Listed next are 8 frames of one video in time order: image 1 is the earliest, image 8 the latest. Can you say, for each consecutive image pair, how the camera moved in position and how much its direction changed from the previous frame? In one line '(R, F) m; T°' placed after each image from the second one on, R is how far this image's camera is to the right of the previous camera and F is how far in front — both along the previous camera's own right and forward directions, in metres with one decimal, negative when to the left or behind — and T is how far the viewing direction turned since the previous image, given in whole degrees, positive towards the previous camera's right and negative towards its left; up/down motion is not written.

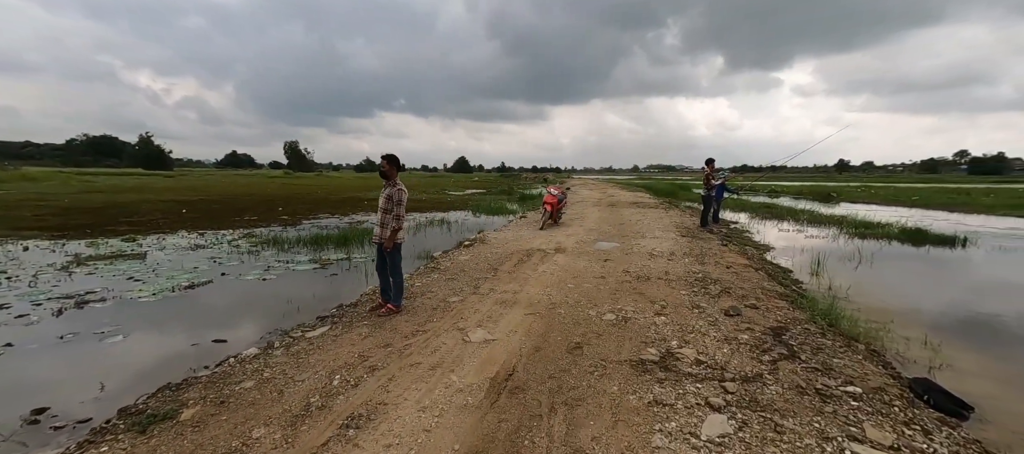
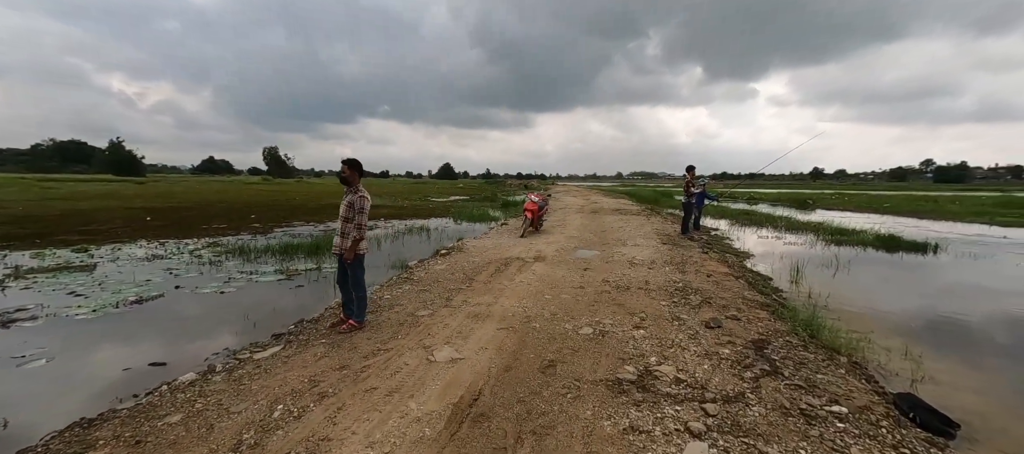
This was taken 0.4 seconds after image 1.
(+0.2, +0.3) m; +2°
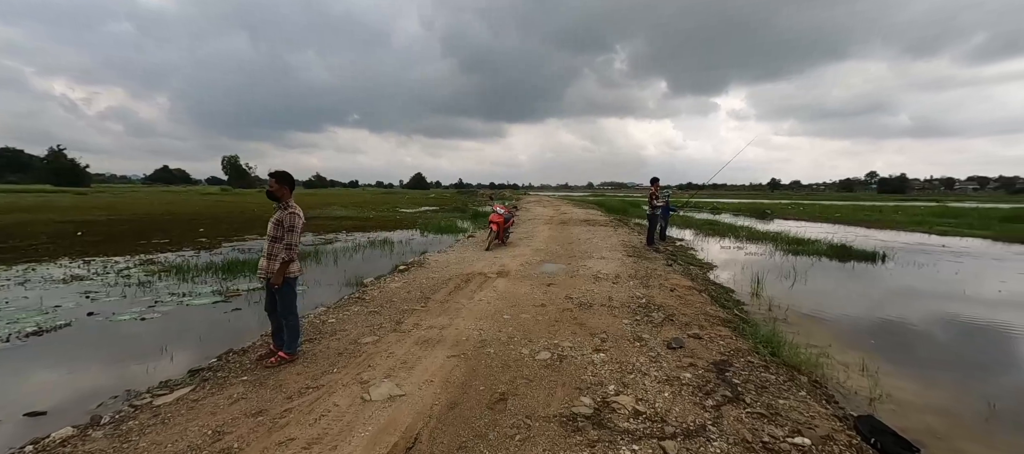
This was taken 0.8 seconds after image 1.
(+0.3, +0.3) m; +4°
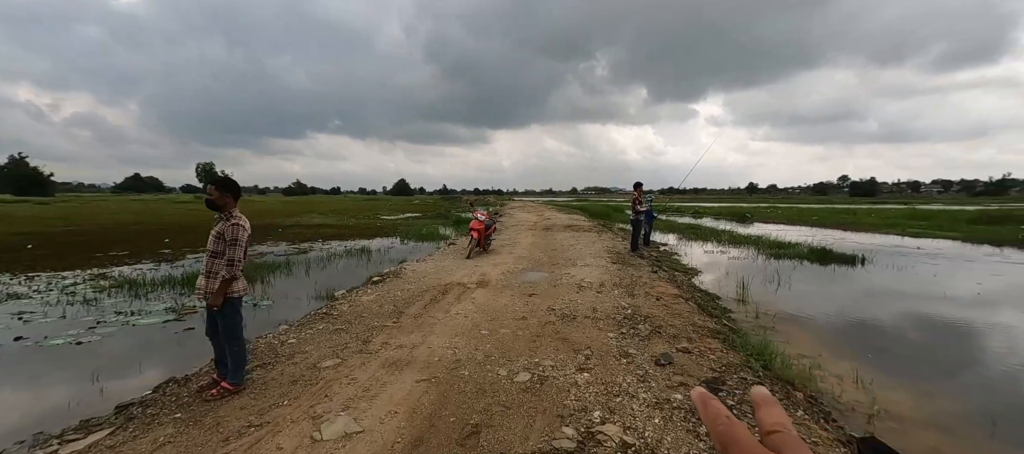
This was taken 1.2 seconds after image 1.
(+0.1, +0.4) m; +2°
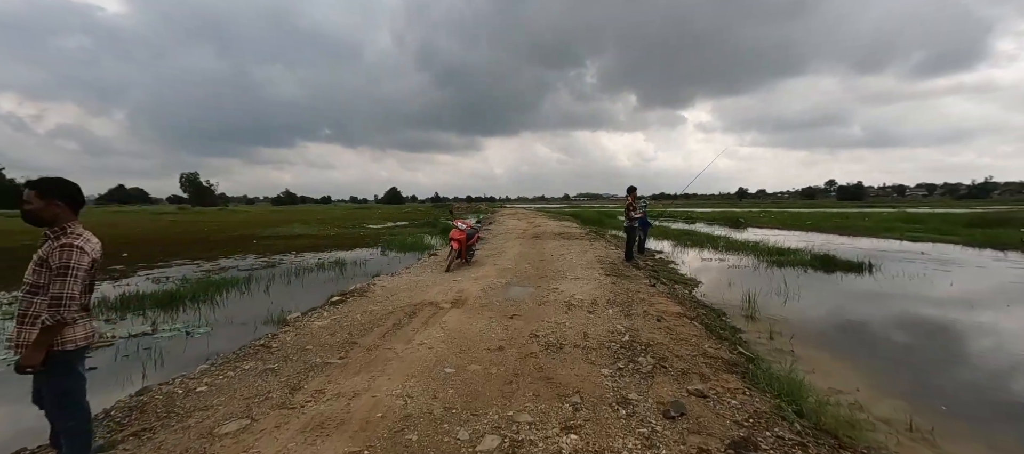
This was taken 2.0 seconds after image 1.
(+0.3, +1.1) m; +1°
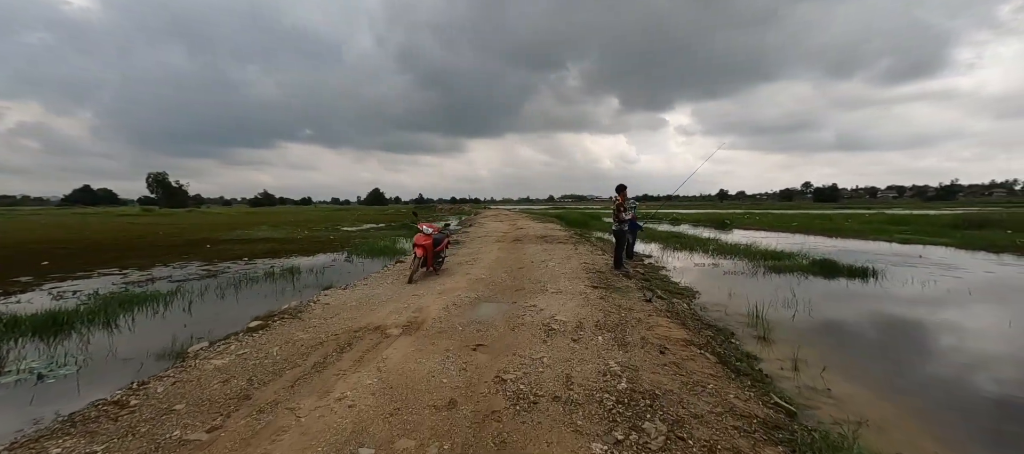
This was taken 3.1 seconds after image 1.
(+0.3, +1.5) m; +2°
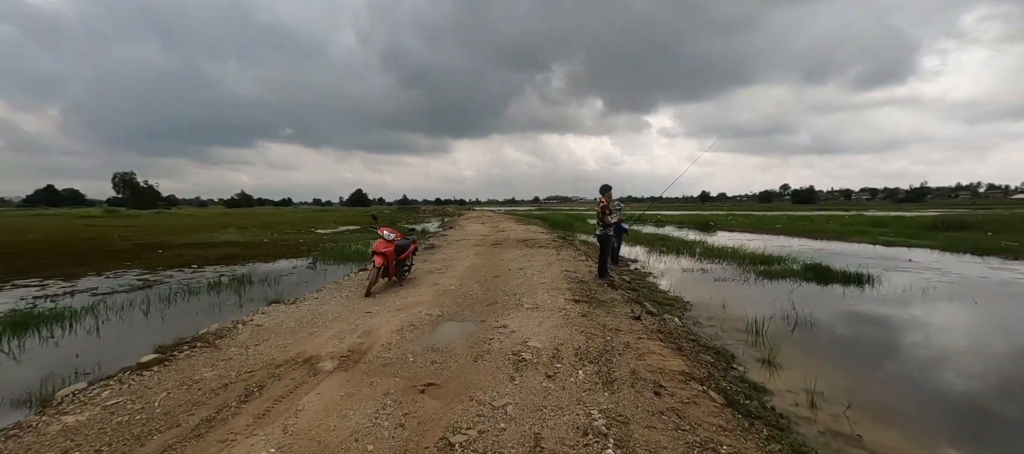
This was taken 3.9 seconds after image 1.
(+0.3, +1.1) m; +2°
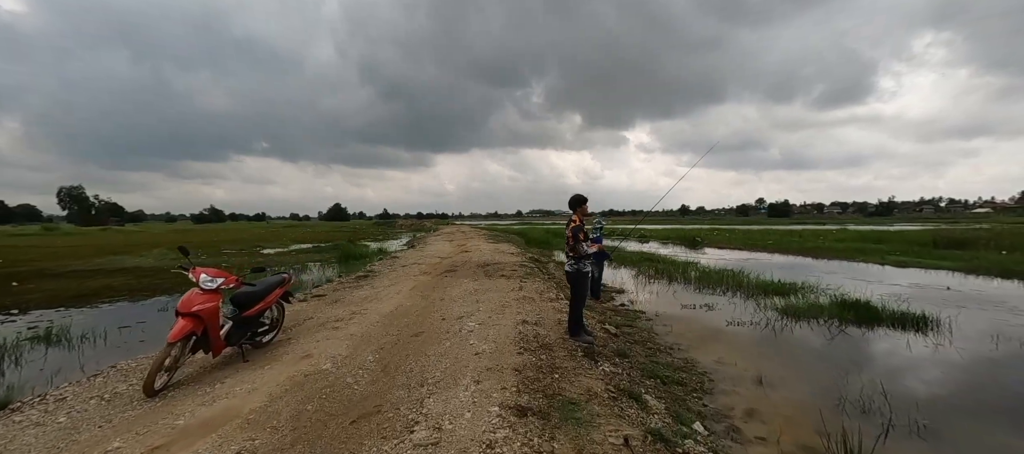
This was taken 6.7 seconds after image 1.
(+1.0, +3.6) m; +3°
